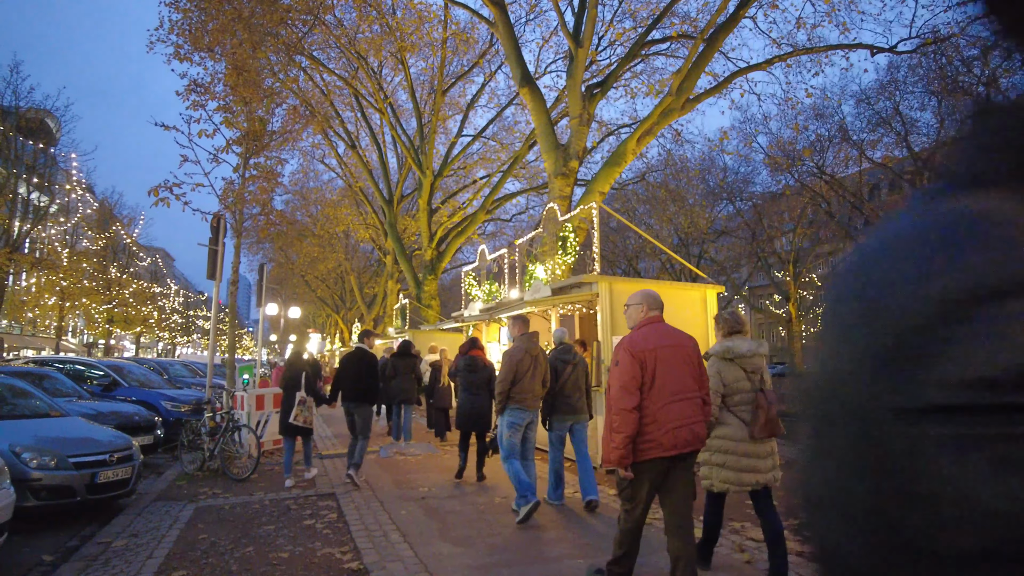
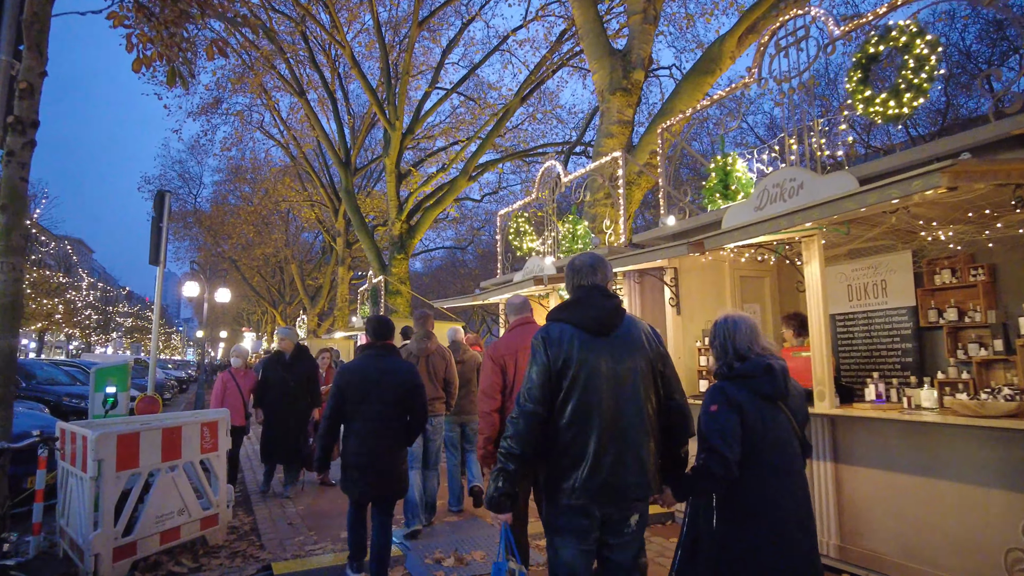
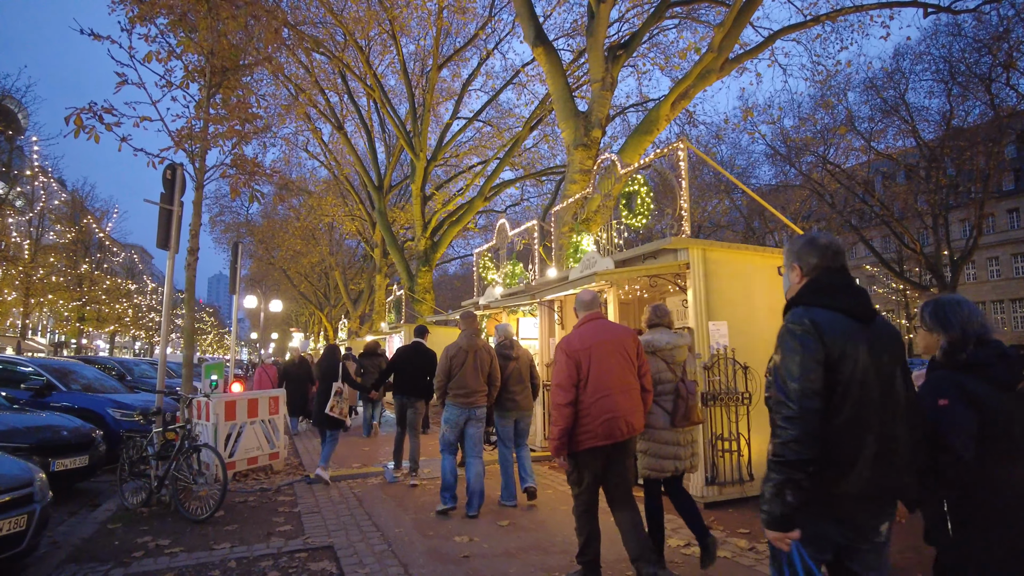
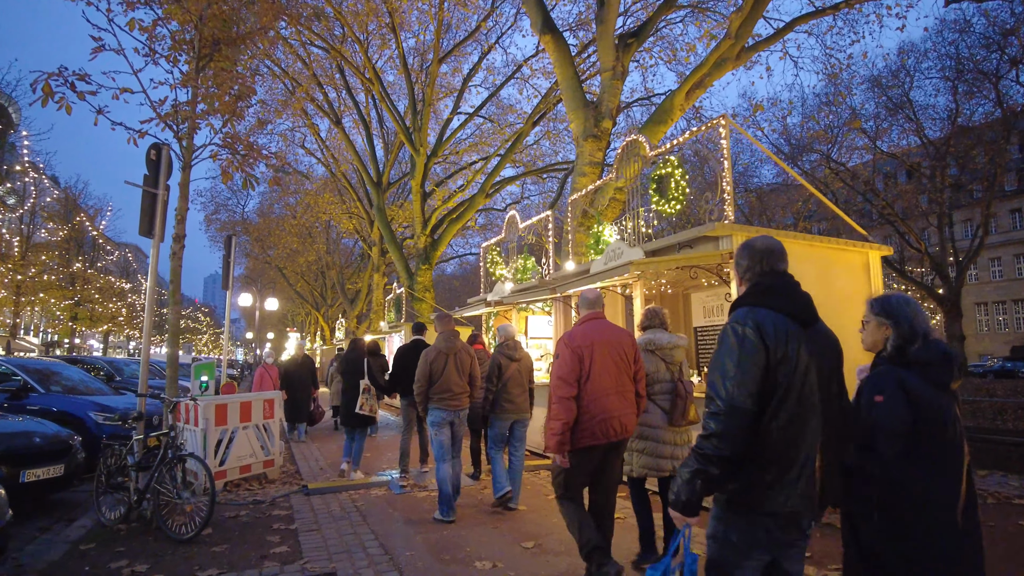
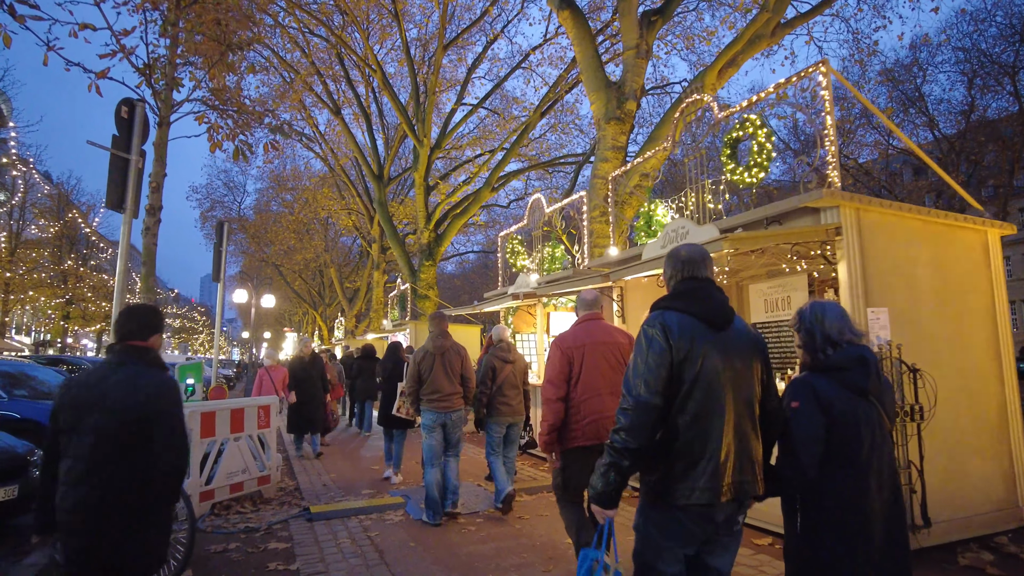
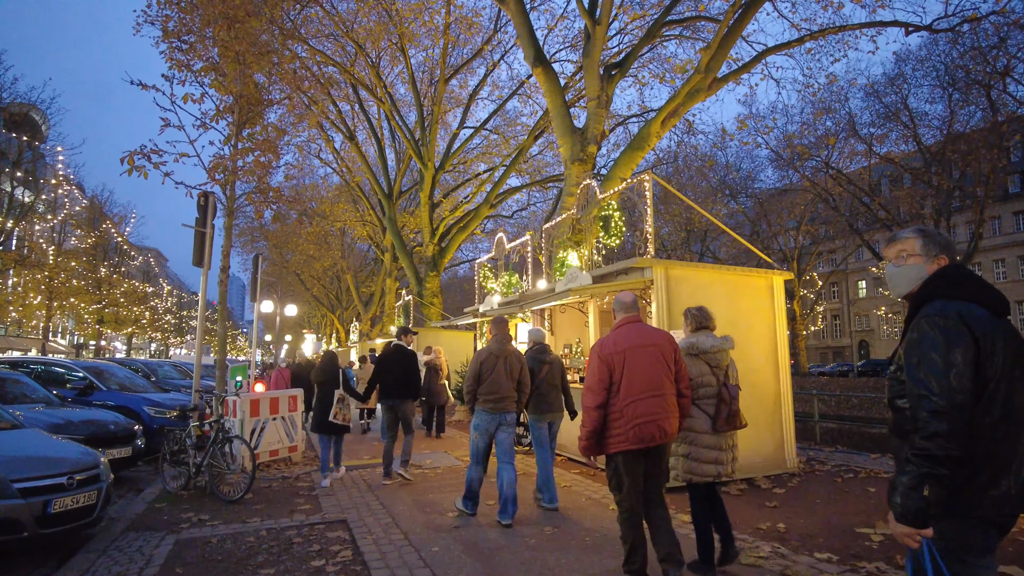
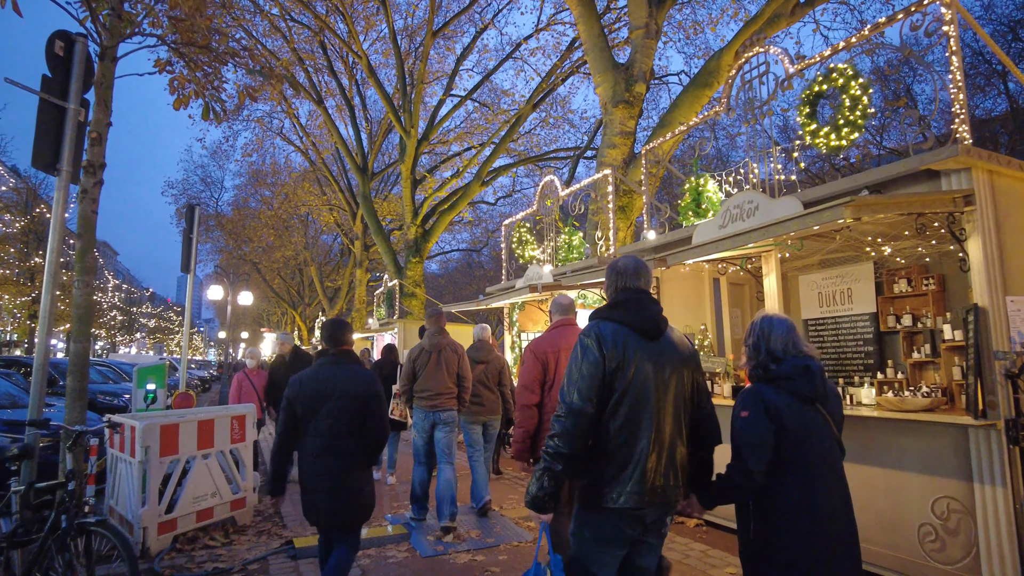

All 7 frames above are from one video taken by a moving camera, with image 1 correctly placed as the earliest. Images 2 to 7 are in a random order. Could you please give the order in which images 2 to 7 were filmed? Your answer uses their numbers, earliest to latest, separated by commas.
6, 3, 4, 5, 7, 2
